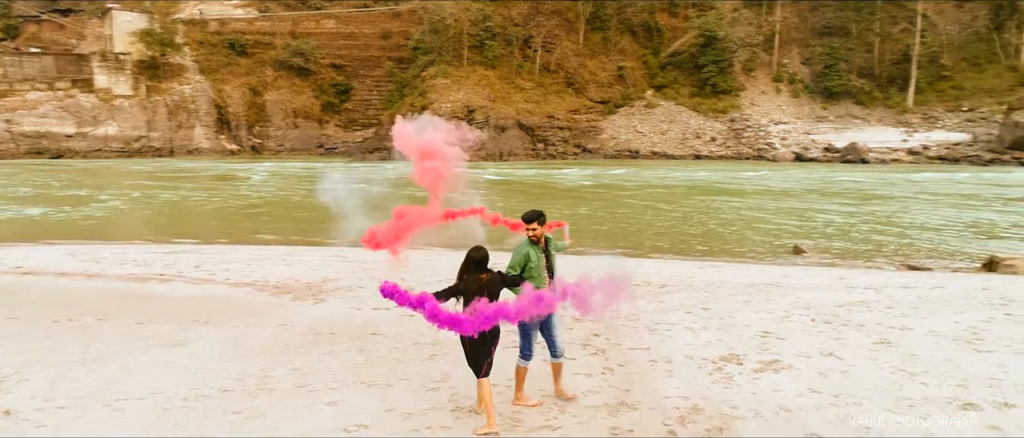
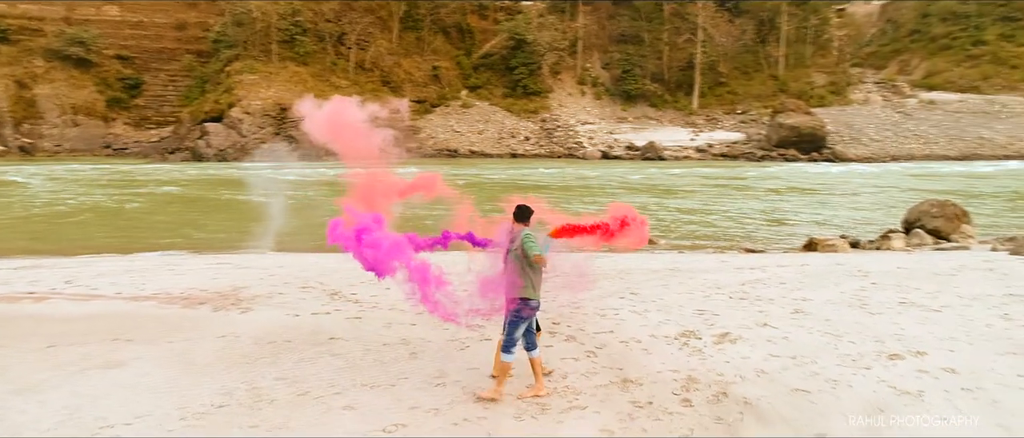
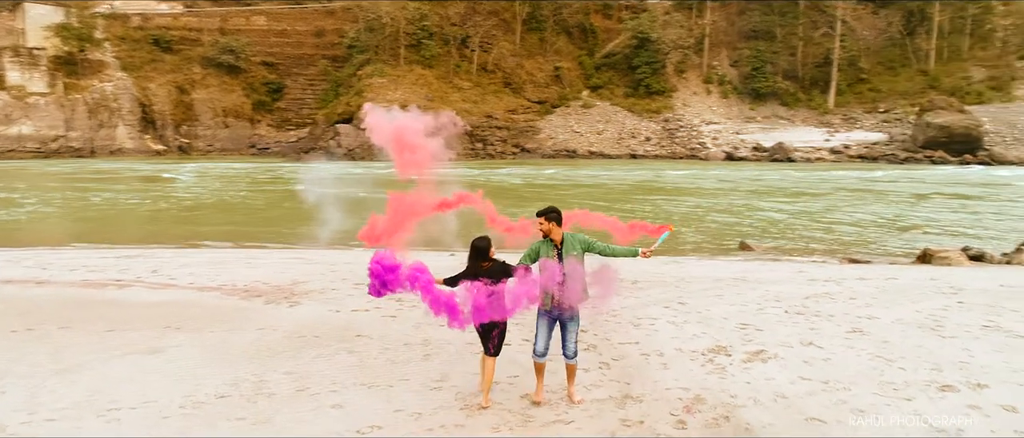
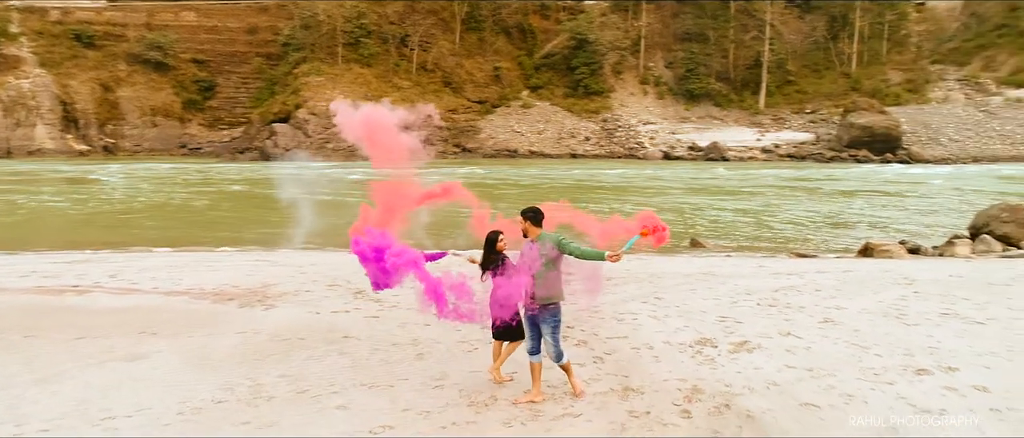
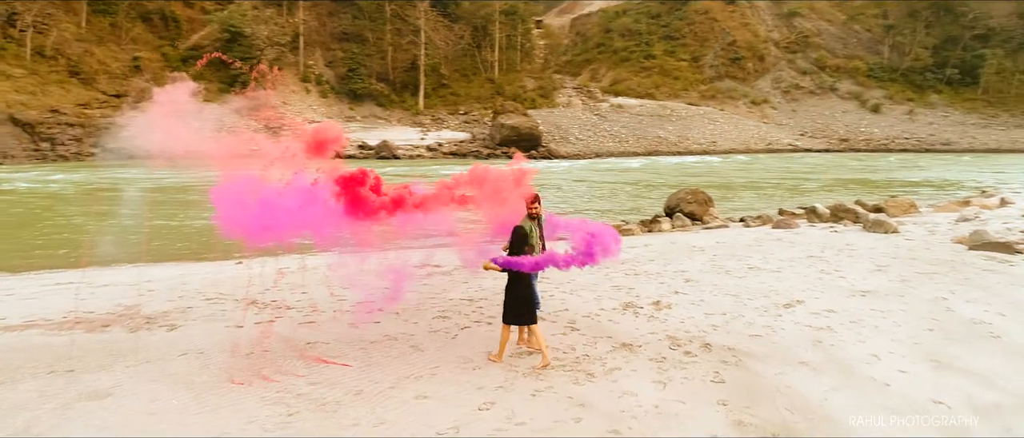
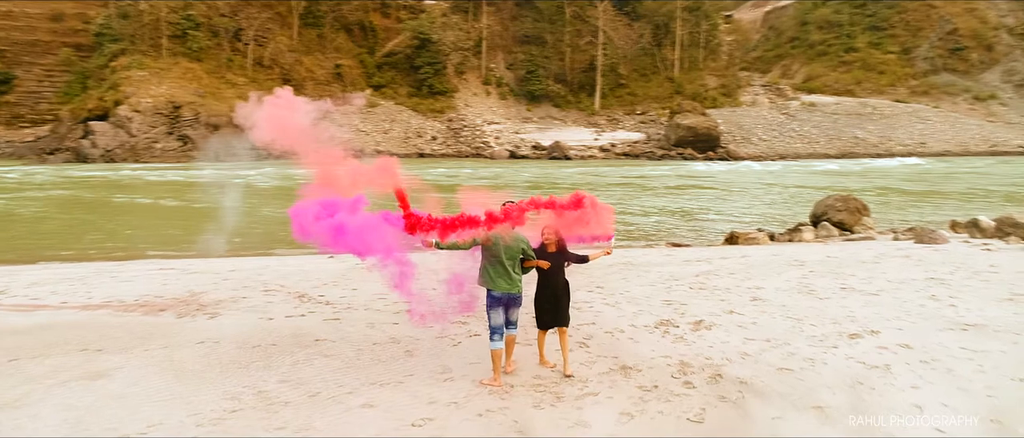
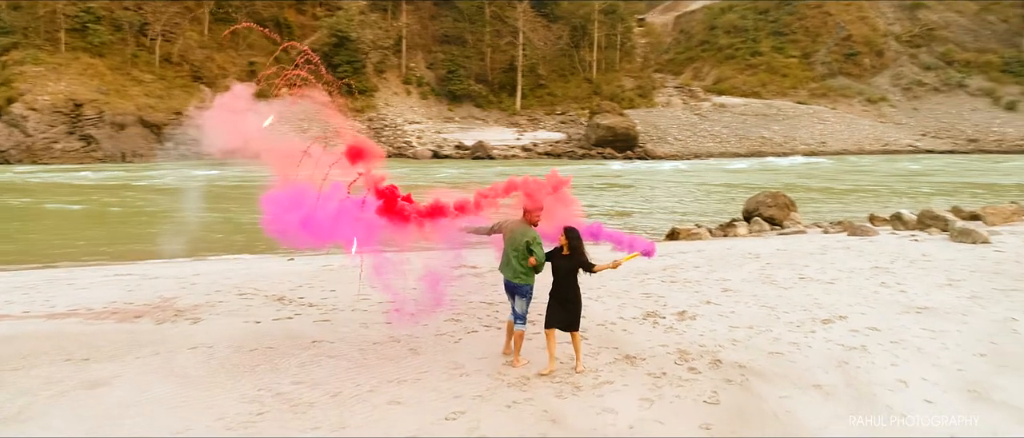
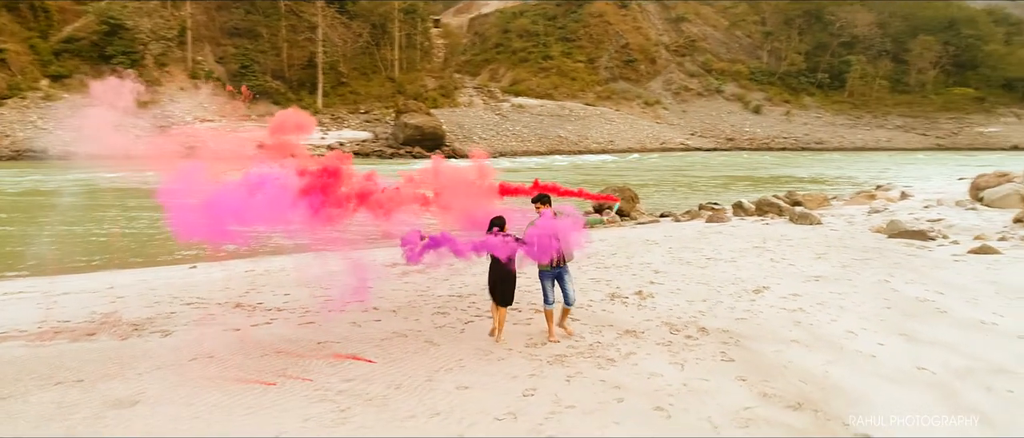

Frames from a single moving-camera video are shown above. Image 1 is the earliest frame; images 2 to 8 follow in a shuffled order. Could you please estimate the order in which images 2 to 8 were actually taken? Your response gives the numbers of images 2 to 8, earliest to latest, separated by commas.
3, 4, 2, 6, 7, 5, 8
